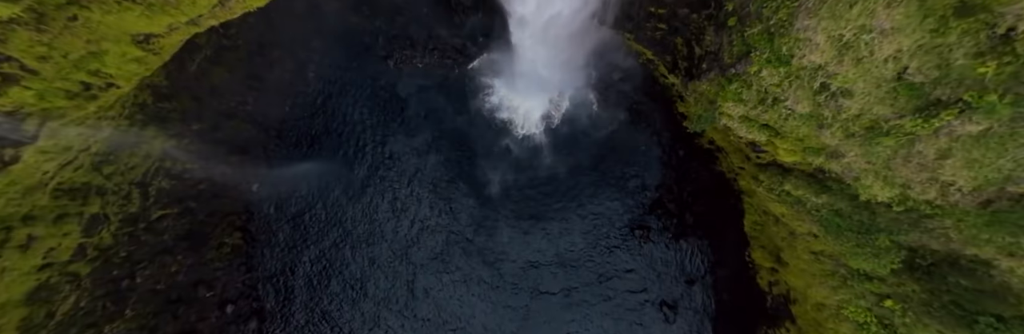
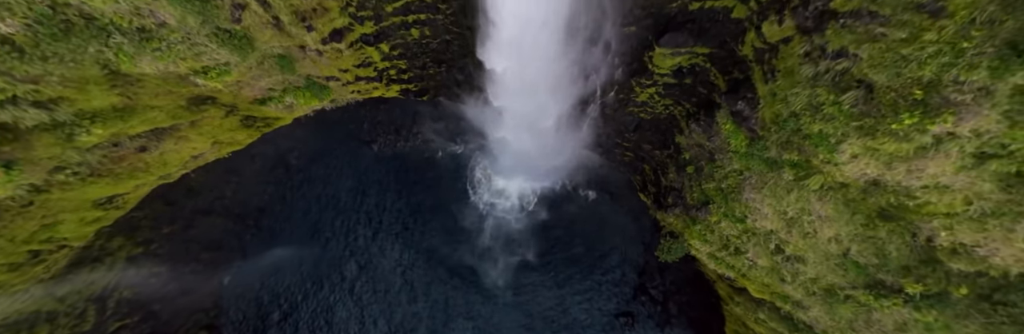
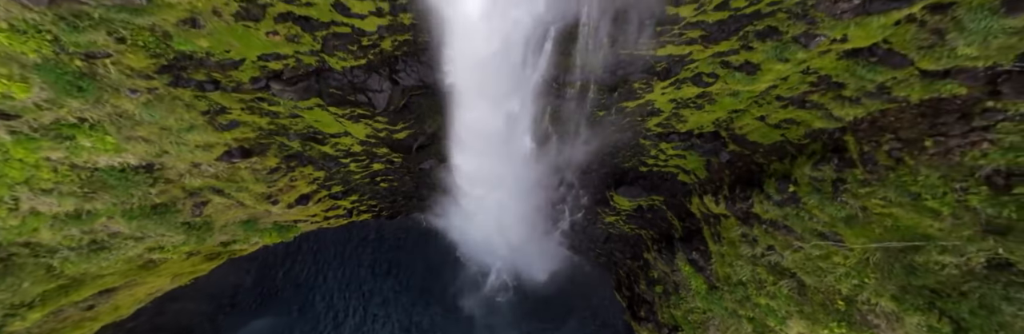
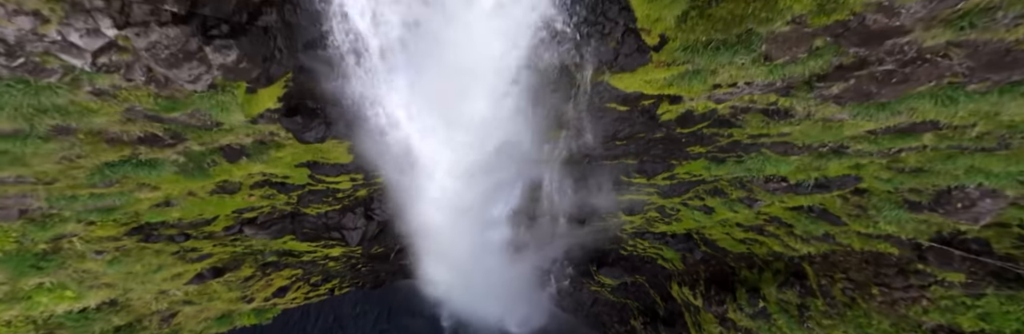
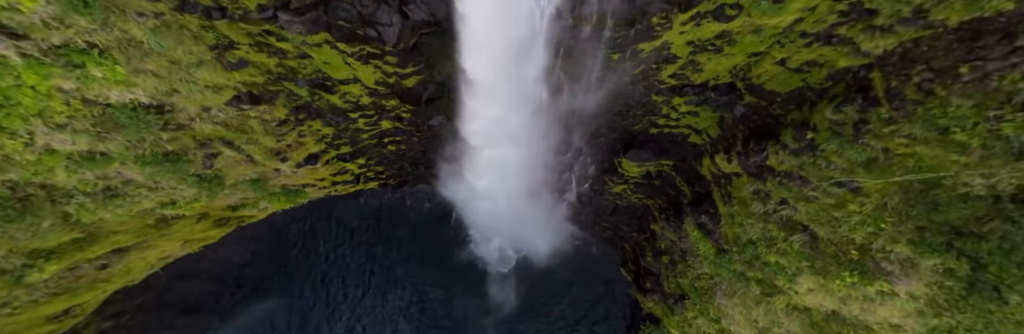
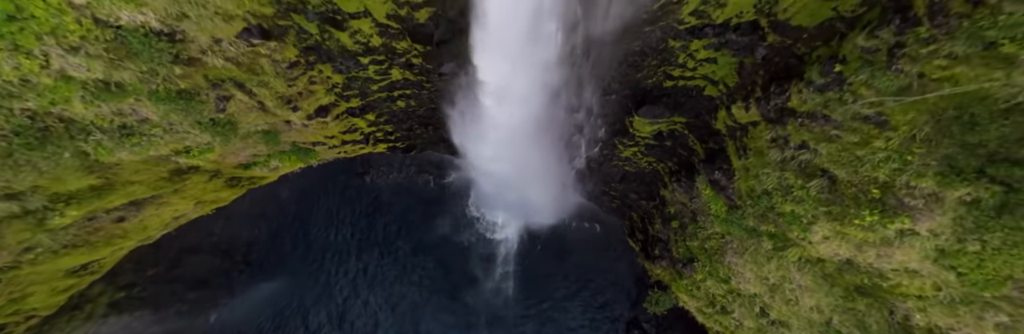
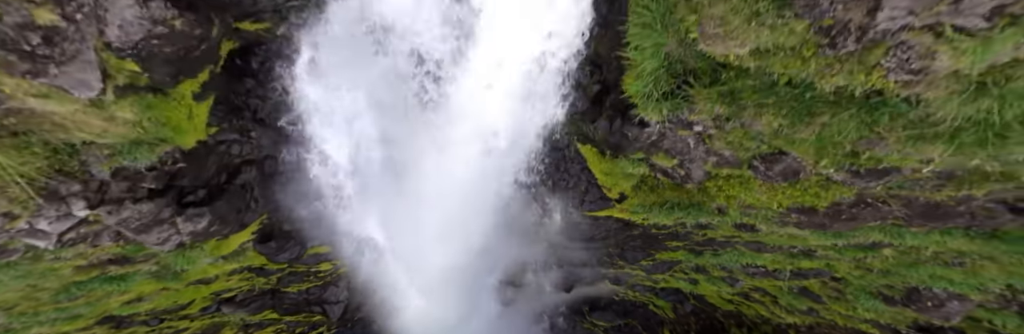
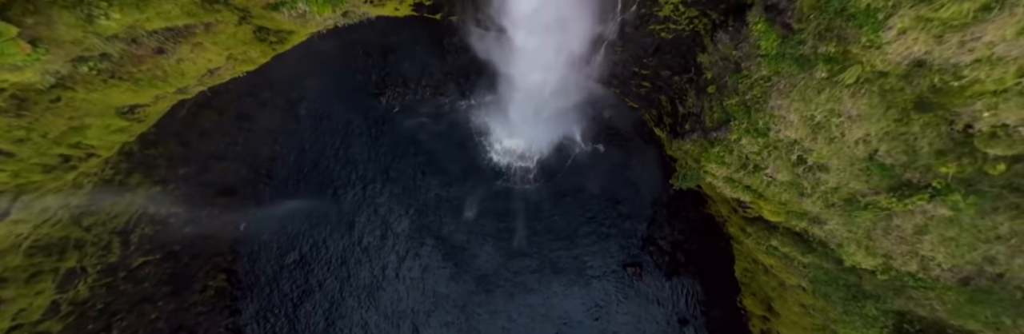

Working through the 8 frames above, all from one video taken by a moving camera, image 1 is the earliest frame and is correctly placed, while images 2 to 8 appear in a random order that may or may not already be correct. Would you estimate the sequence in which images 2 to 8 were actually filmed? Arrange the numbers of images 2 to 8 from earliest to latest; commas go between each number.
8, 2, 6, 5, 3, 4, 7
